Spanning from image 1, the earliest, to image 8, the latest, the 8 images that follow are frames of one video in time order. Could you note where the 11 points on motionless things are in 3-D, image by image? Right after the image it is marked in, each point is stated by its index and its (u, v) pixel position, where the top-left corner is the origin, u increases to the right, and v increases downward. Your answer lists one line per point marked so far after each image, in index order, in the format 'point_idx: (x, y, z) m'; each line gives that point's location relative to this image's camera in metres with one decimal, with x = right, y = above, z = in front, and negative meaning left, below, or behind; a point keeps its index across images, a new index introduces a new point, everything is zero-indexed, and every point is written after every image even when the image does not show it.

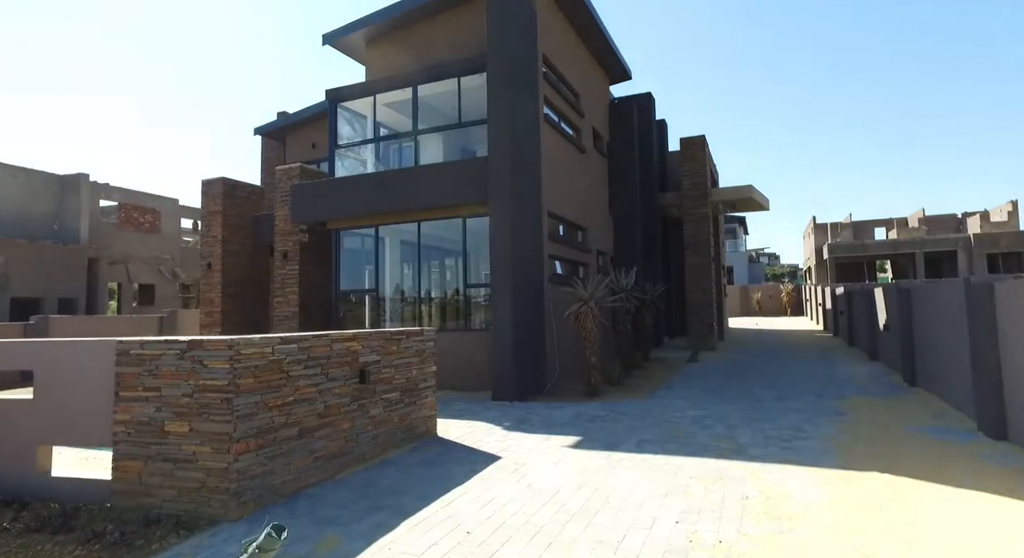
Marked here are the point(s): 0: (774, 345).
0: (+8.7, -2.2, +18.0) m
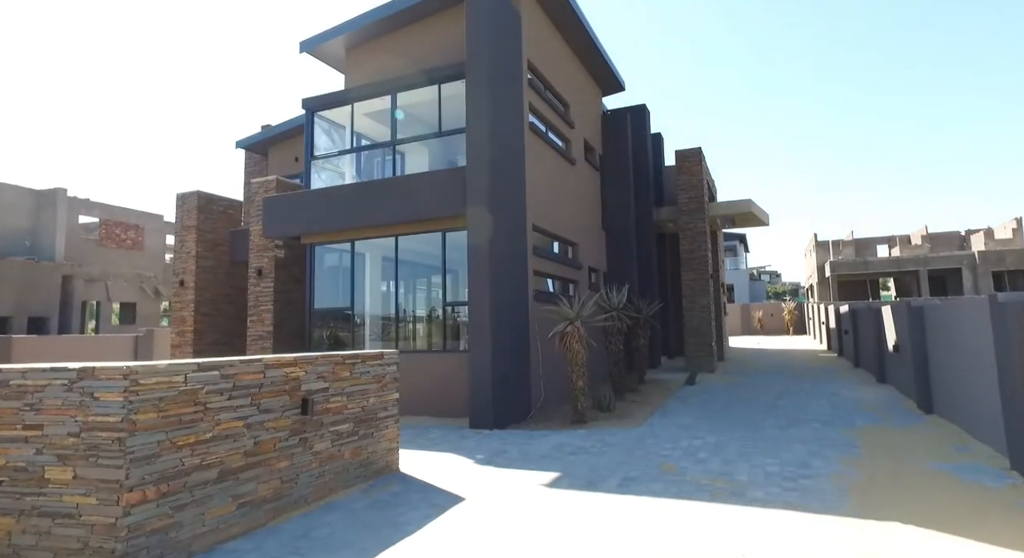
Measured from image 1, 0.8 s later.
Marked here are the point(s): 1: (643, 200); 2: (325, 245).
0: (+8.4, -2.8, +17.2) m
1: (+4.1, +2.5, +17.0) m
2: (-4.1, +0.7, +11.7) m
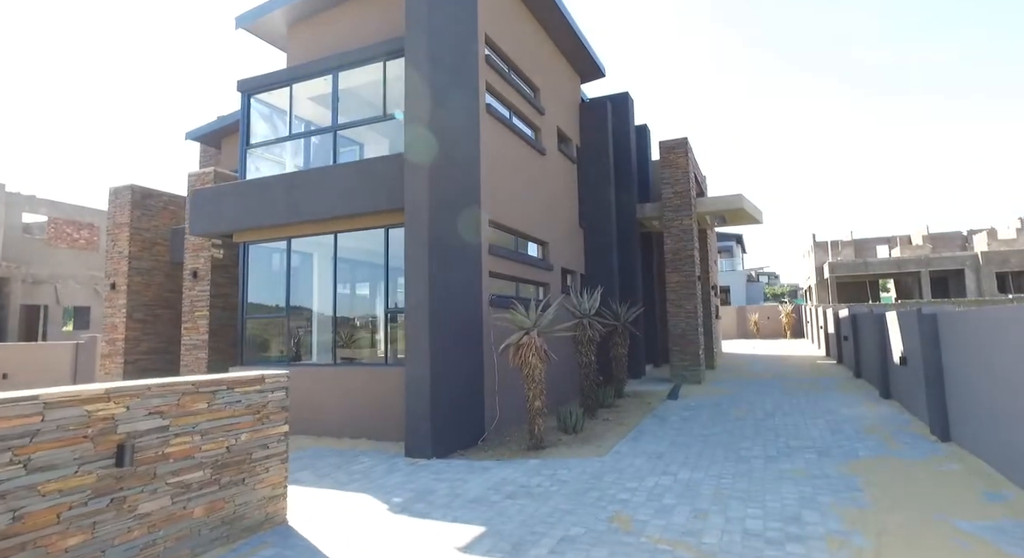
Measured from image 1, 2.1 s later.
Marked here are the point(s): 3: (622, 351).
0: (+7.6, -2.8, +15.9) m
1: (+3.3, +2.4, +15.7) m
2: (-4.9, +0.7, +10.4) m
3: (+2.5, -1.7, +12.7) m
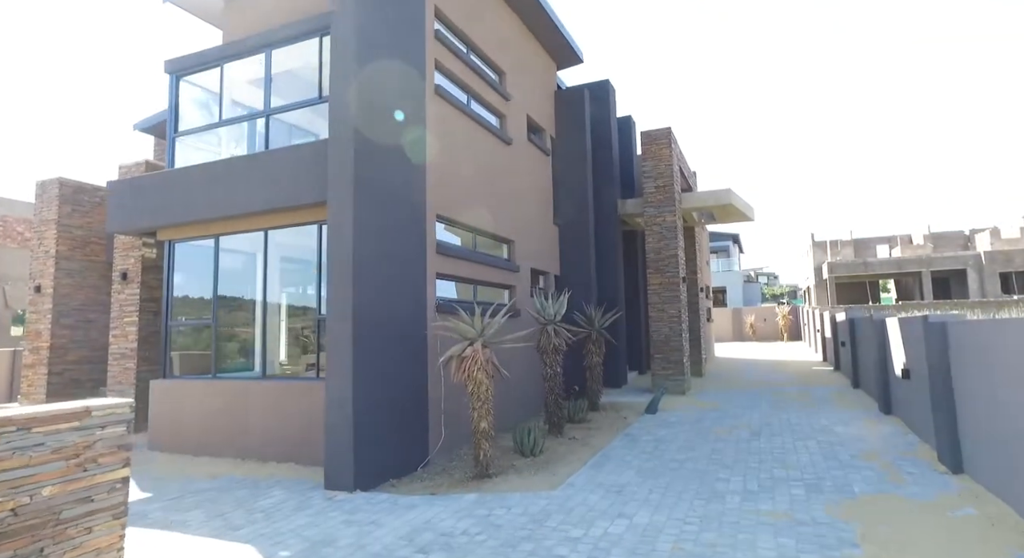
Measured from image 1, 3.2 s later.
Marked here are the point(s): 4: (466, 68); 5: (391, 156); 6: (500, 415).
0: (+6.8, -2.9, +14.8) m
1: (+2.5, +2.4, +14.6) m
2: (-5.6, +0.7, +9.3) m
3: (+1.8, -1.7, +11.6) m
4: (-0.8, +3.9, +9.9) m
5: (-1.7, +1.8, +7.6) m
6: (-0.3, -2.2, +8.9) m
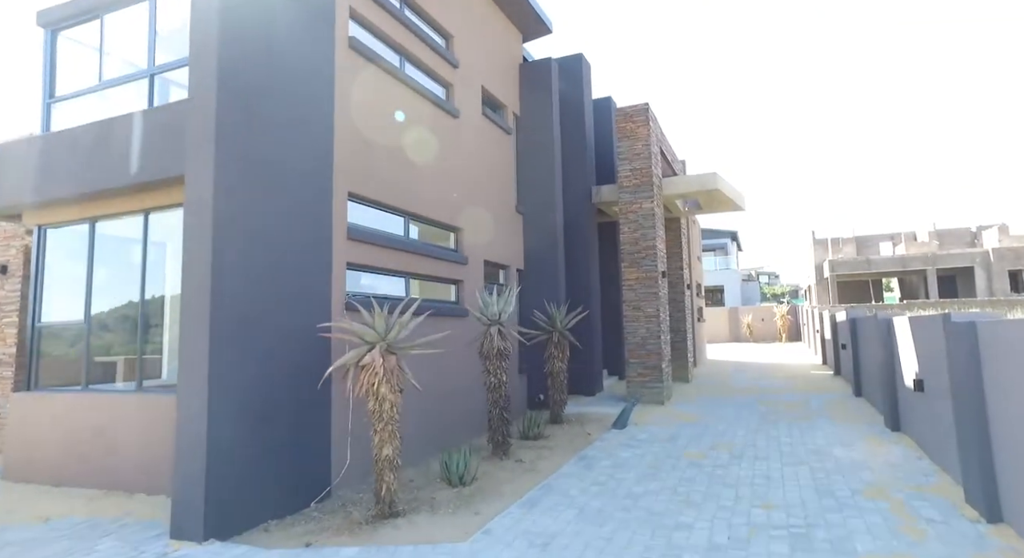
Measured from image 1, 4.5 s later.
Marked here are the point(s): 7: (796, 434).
0: (+5.9, -2.7, +13.3) m
1: (+1.6, +2.5, +13.1) m
2: (-6.6, +0.8, +7.9) m
3: (+0.9, -1.6, +10.1) m
4: (-1.7, +4.0, +8.5) m
5: (-2.6, +1.9, +6.2) m
6: (-1.2, -2.1, +7.4) m
7: (+4.4, -2.4, +8.3) m
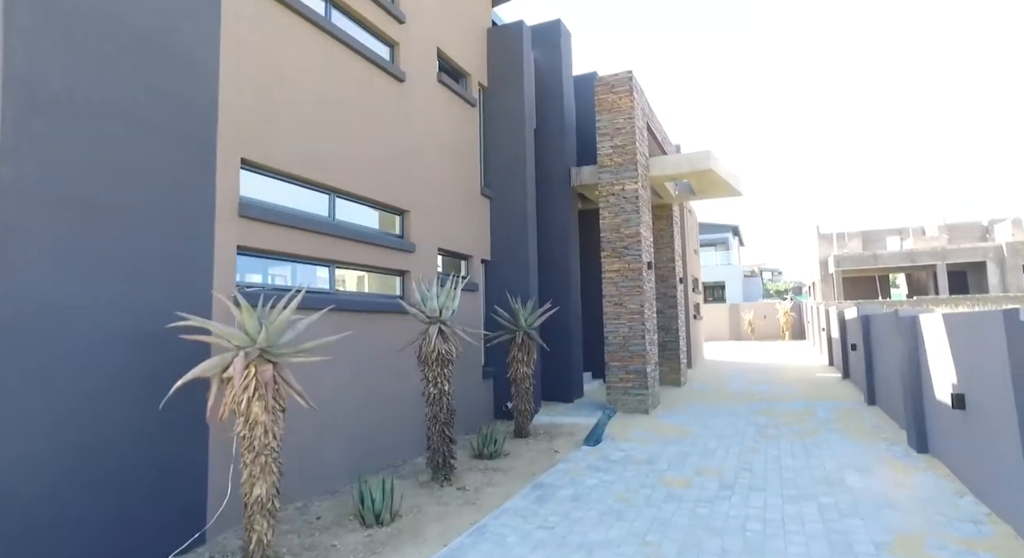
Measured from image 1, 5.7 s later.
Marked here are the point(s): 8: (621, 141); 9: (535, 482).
0: (+5.3, -2.6, +11.9) m
1: (+0.9, +2.6, +11.7) m
2: (-7.3, +0.9, +6.5) m
3: (+0.2, -1.5, +8.7) m
4: (-2.4, +4.1, +7.0) m
5: (-3.3, +2.0, +4.8) m
6: (-1.9, -2.0, +6.1) m
7: (+3.7, -2.2, +6.9) m
8: (+2.1, +2.7, +10.6) m
9: (+0.3, -2.4, +6.4) m
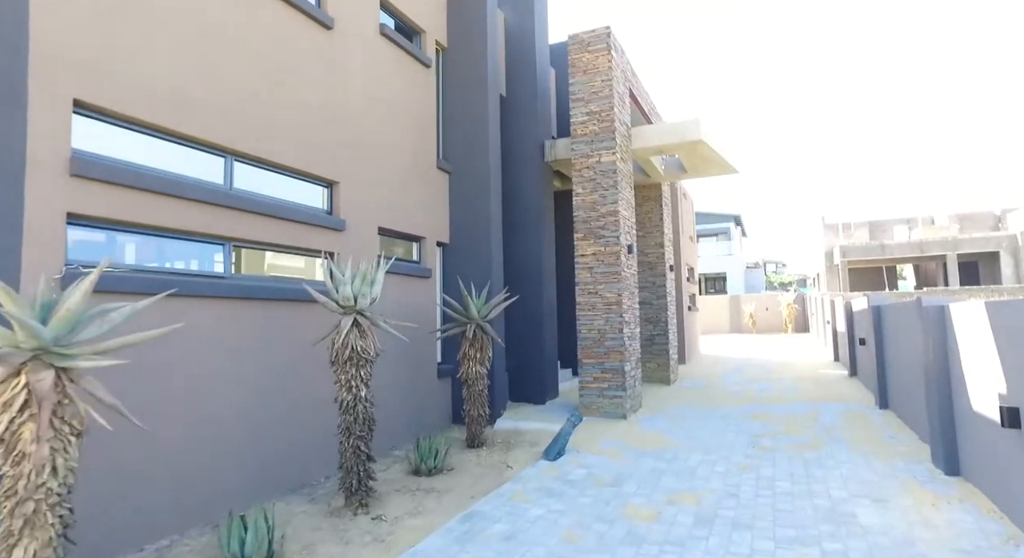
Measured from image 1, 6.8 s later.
0: (+4.6, -2.3, +10.6) m
1: (+0.3, +2.9, +10.4) m
2: (-8.0, +1.1, +5.2) m
3: (-0.5, -1.2, +7.4) m
4: (-3.1, +4.3, +5.7) m
5: (-4.0, +2.2, +3.5) m
6: (-2.6, -1.8, +4.8) m
7: (+3.0, -2.0, +5.6) m
8: (+1.5, +2.9, +9.3) m
9: (-0.4, -2.2, +5.2) m
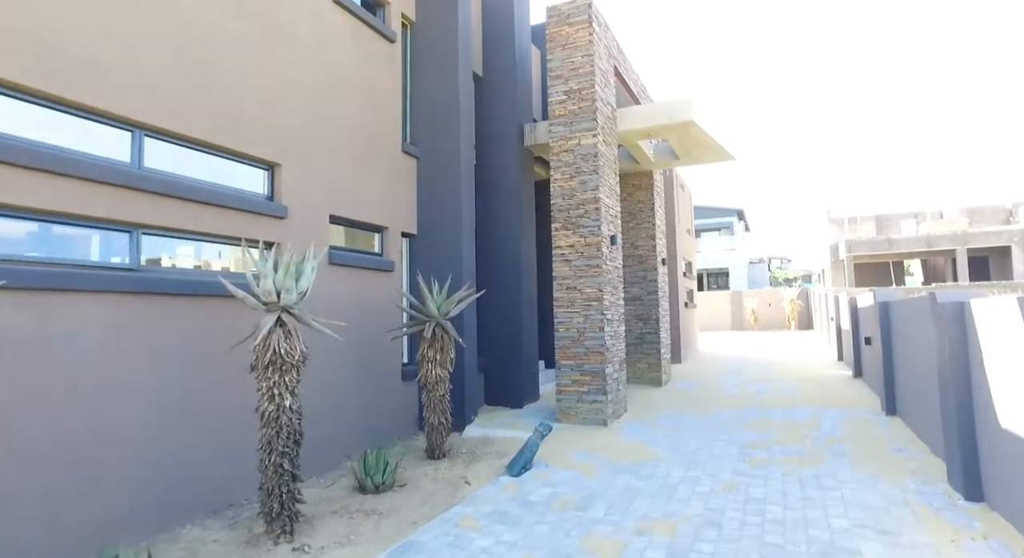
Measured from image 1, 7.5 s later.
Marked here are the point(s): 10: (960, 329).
0: (+4.2, -2.2, +9.8) m
1: (-0.2, +3.0, +9.6) m
2: (-8.4, +1.1, +4.5) m
3: (-0.9, -1.1, +6.7) m
4: (-3.6, +4.4, +5.0) m
5: (-4.5, +2.2, +2.7) m
6: (-3.1, -1.7, +4.1) m
7: (+2.5, -1.9, +4.8) m
8: (+1.0, +3.0, +8.5) m
9: (-0.8, -2.1, +4.5) m
10: (+3.9, -0.5, +4.7) m
